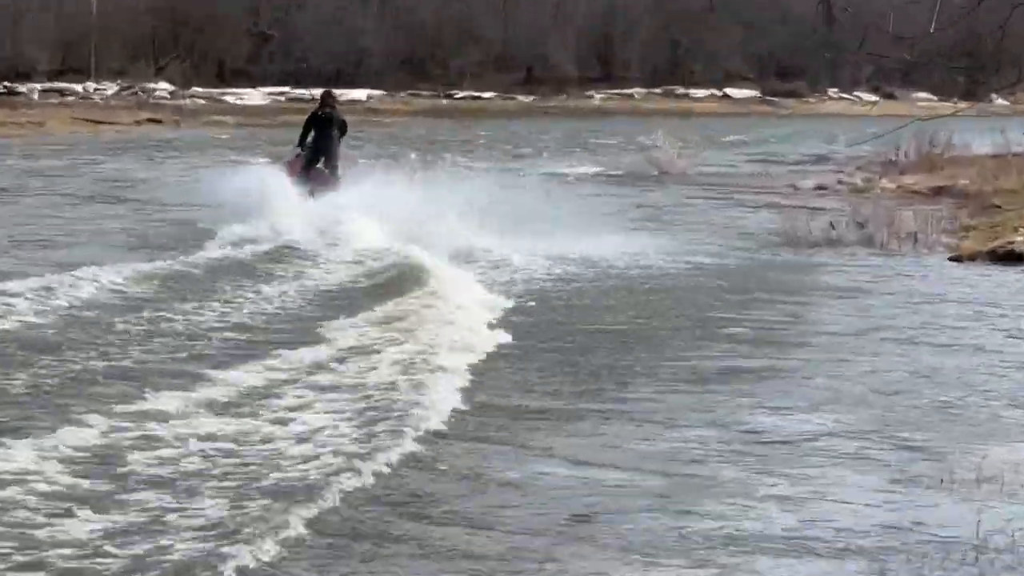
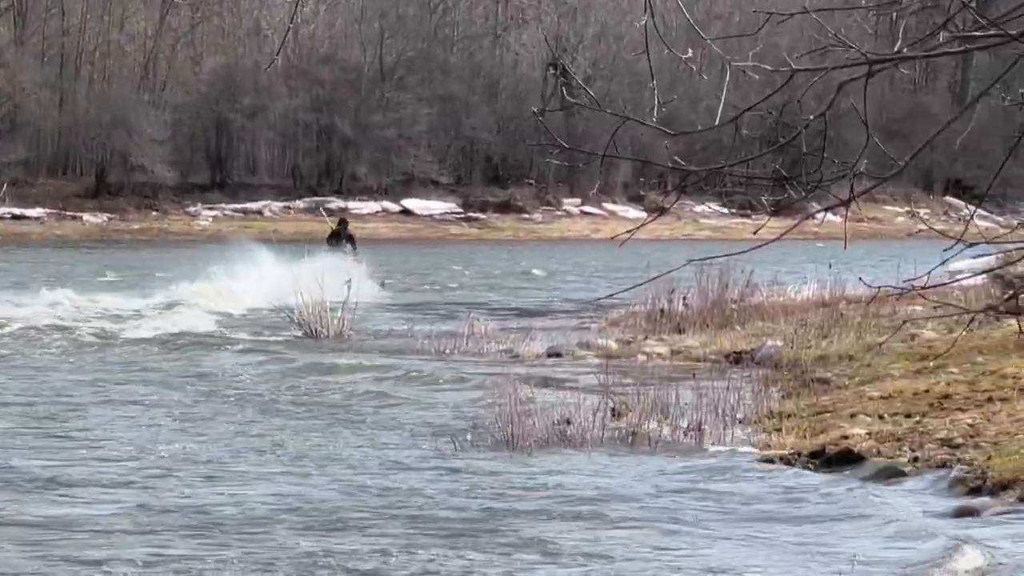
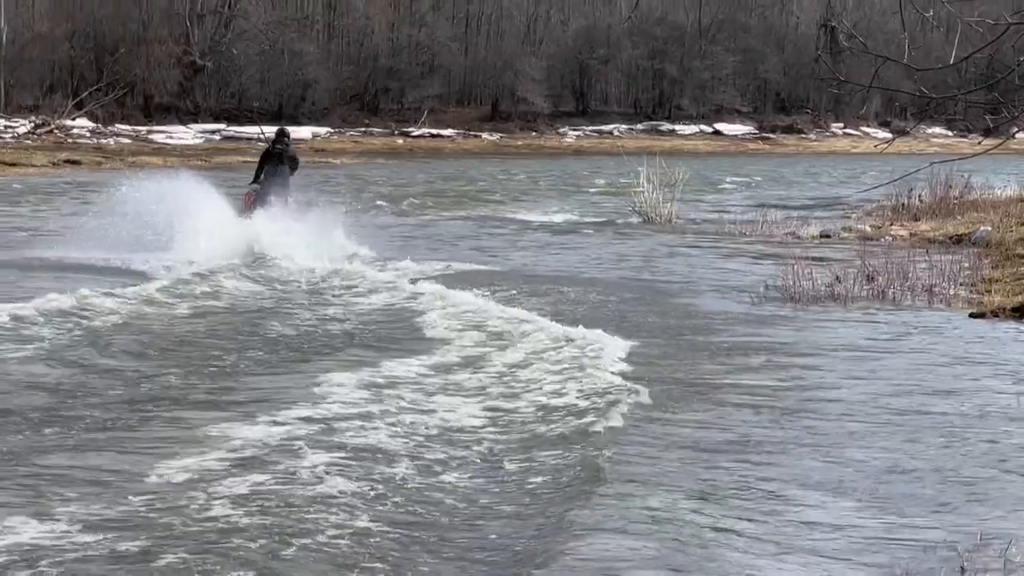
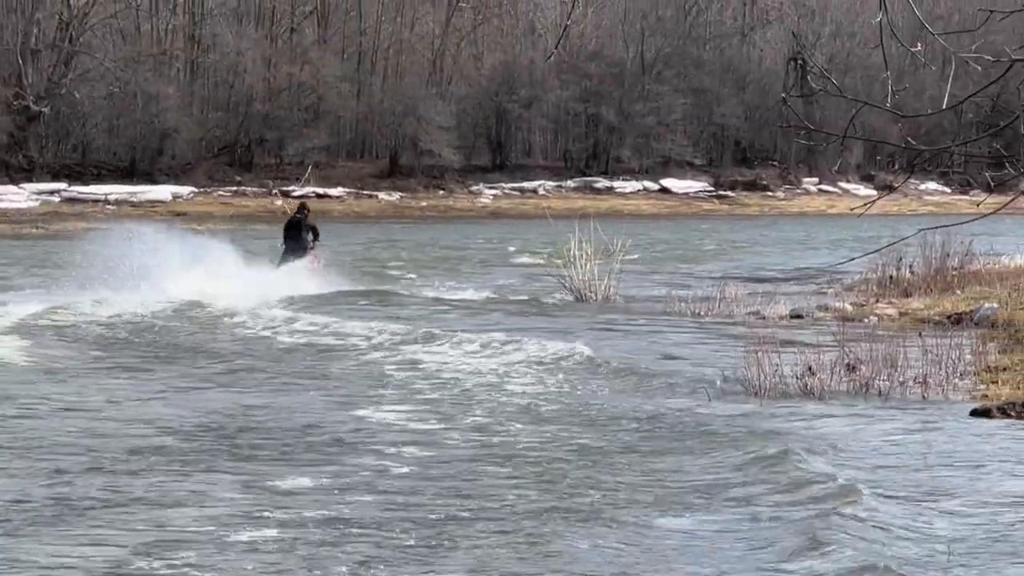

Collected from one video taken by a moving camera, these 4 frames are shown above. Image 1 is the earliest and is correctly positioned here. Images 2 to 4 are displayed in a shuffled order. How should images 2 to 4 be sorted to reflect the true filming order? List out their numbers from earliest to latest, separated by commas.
3, 4, 2
